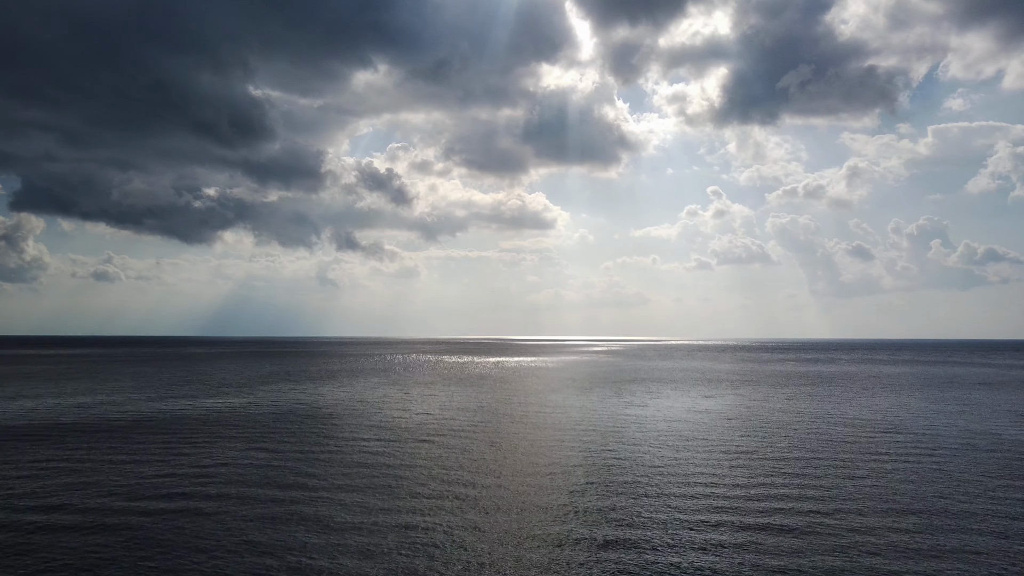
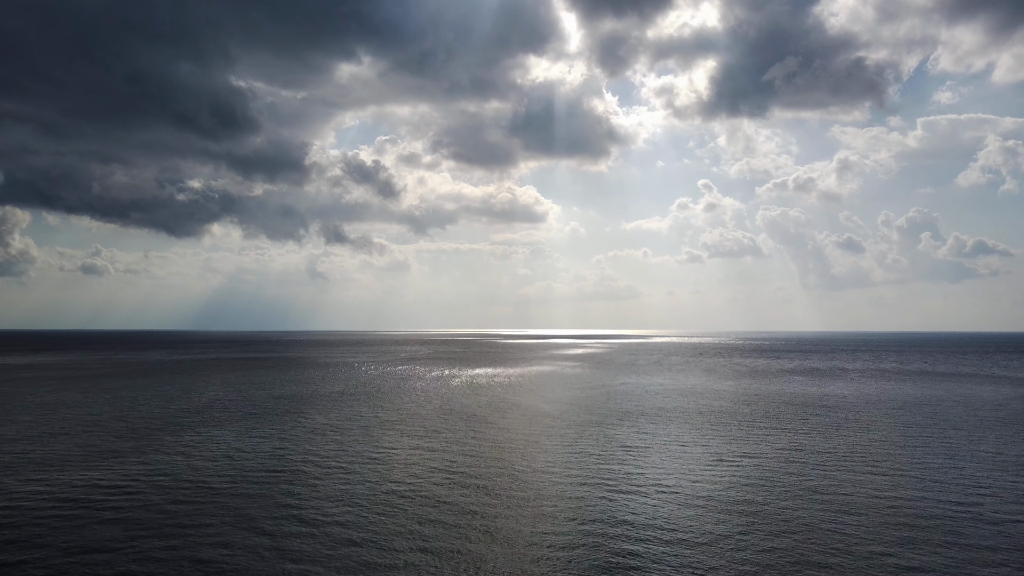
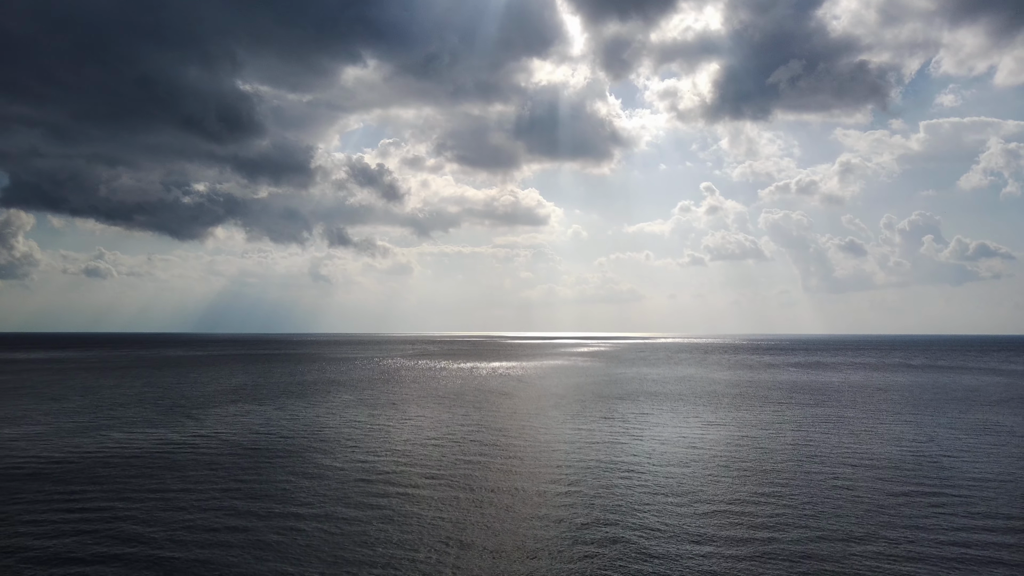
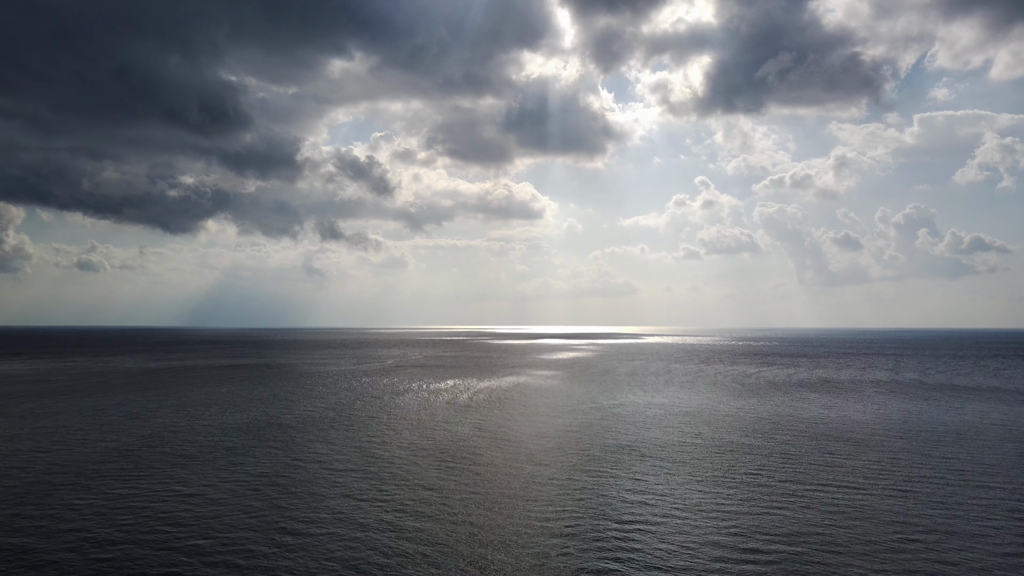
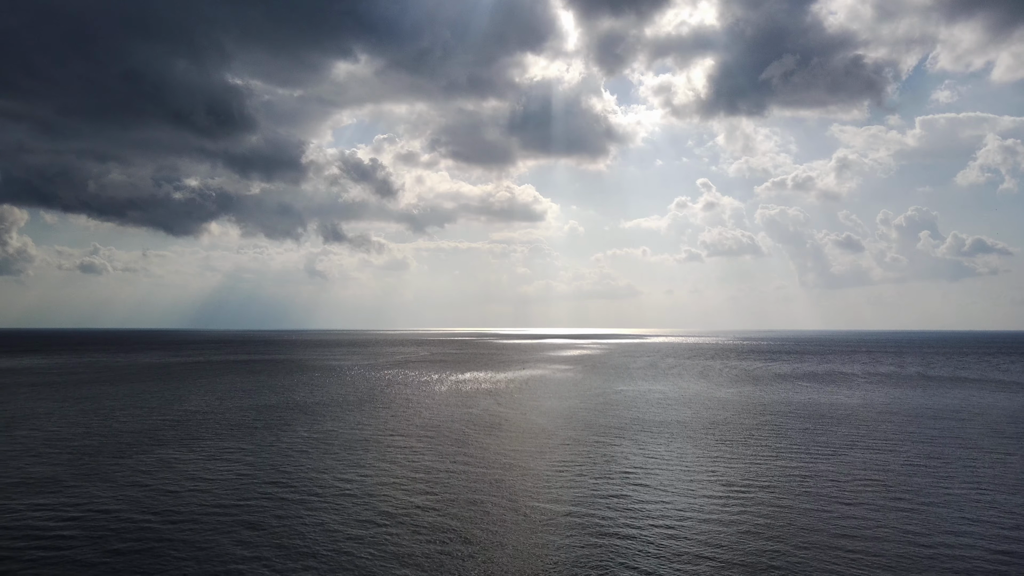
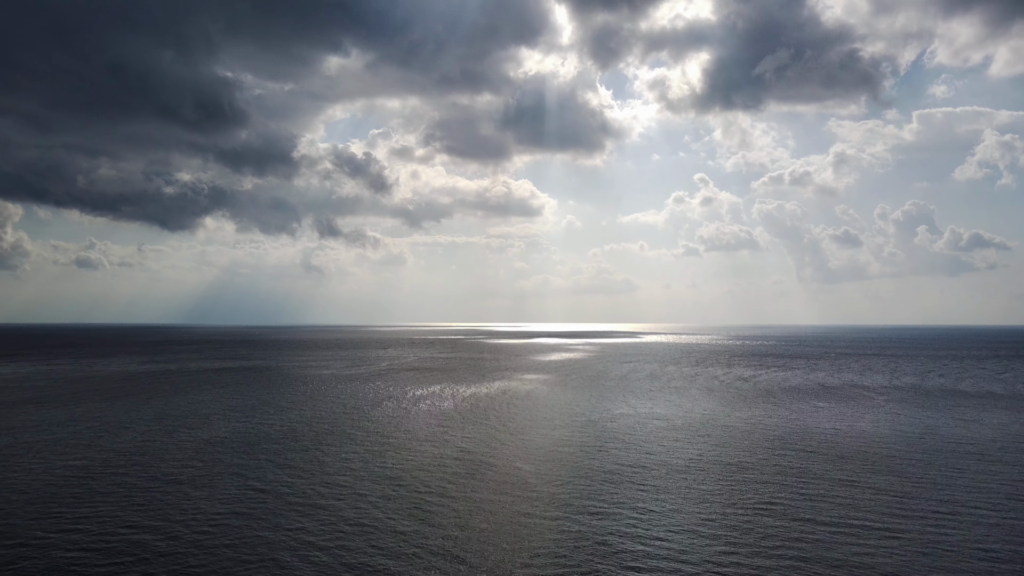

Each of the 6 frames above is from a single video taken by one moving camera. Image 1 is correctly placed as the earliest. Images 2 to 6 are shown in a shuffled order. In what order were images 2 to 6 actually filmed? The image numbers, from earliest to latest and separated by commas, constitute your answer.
3, 2, 5, 4, 6
